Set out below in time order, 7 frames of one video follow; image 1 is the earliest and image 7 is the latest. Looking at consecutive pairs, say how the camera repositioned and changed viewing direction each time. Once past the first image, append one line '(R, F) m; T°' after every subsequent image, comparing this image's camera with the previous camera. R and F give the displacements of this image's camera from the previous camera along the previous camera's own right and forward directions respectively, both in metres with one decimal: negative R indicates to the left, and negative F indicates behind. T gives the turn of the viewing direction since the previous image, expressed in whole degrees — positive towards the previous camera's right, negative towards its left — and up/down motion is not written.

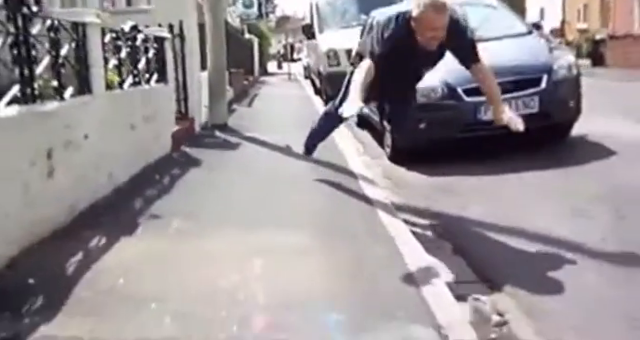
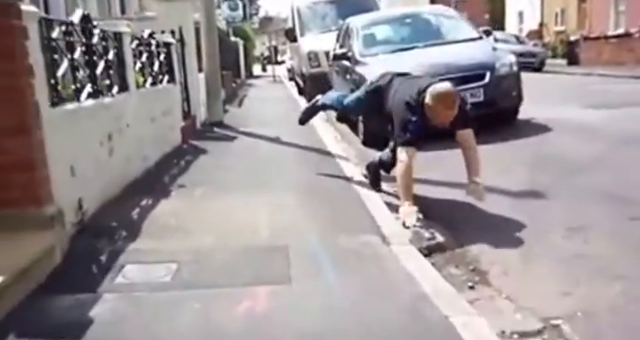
(0.0, -1.8) m; +1°
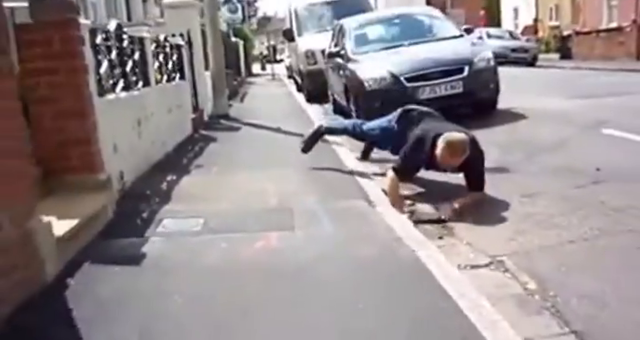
(0.0, -1.2) m; 0°
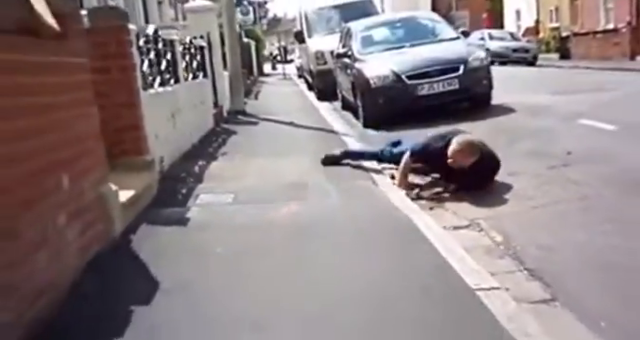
(0.0, -1.2) m; -1°
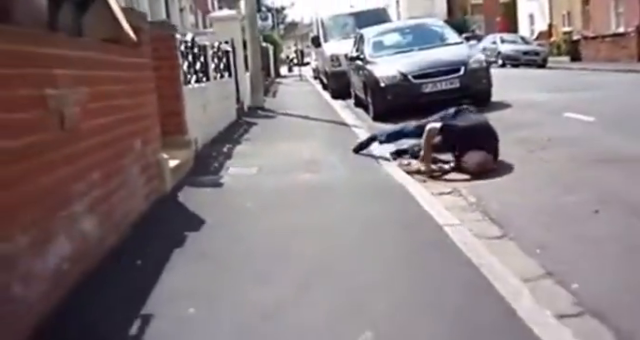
(+0.2, -1.4) m; -2°
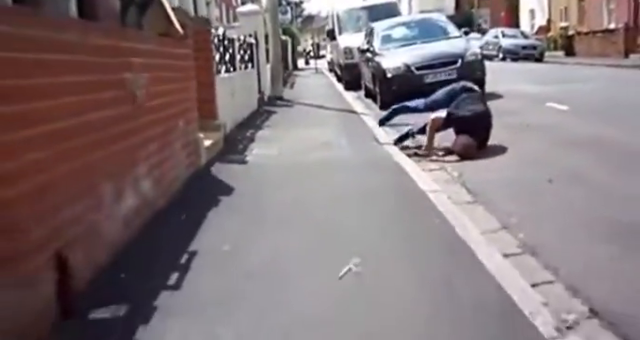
(-0.1, -1.4) m; 0°
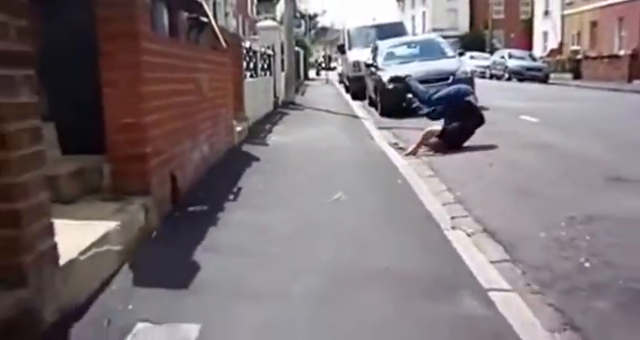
(+0.2, -2.4) m; -2°
